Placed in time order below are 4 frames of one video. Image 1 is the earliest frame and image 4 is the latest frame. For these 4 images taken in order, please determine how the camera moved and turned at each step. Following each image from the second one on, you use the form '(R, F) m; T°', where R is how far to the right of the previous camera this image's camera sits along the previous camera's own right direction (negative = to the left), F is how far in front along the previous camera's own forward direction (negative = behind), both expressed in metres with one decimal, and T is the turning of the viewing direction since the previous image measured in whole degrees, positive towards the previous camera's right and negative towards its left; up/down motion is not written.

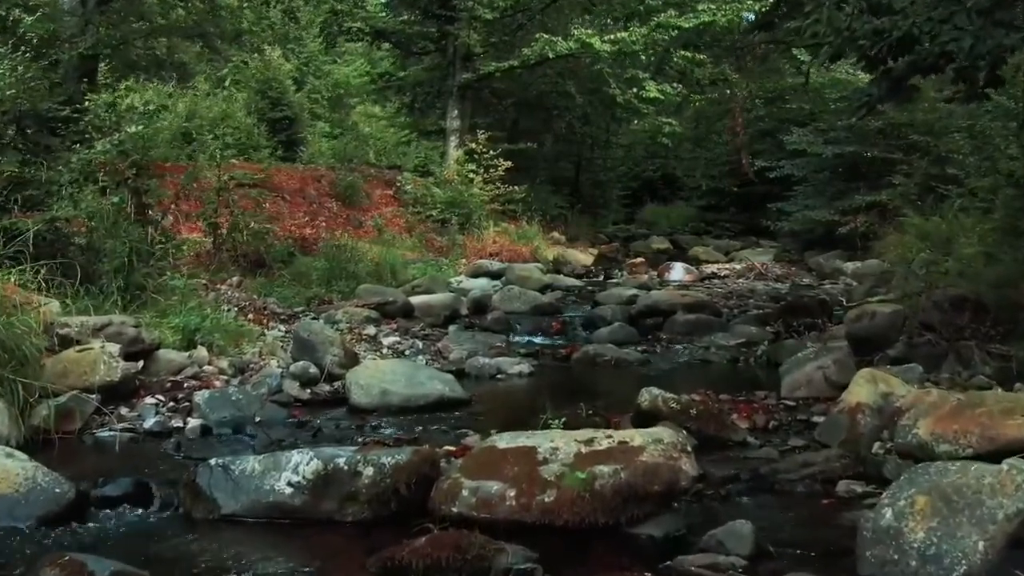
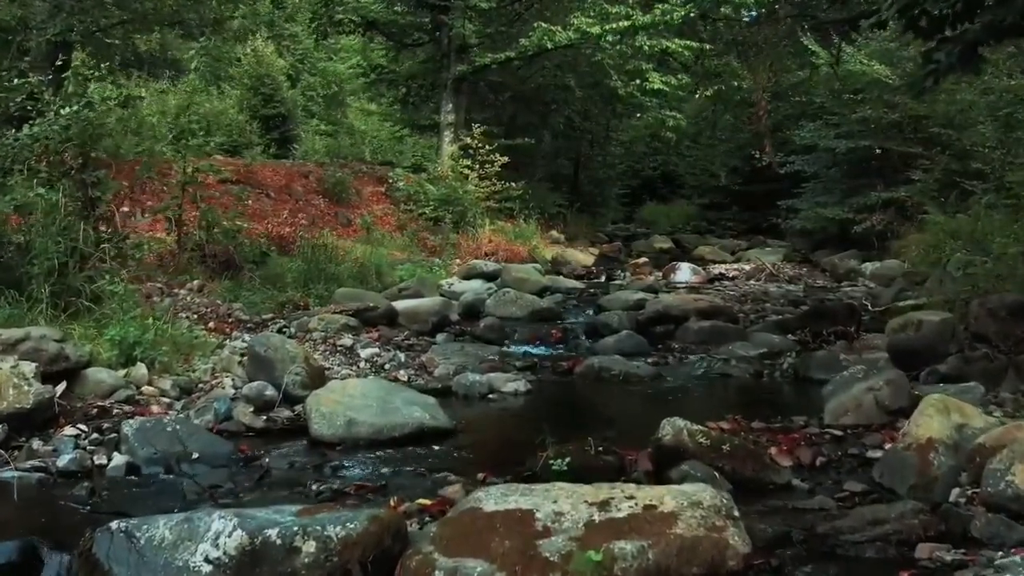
(0.0, +1.1) m; 0°
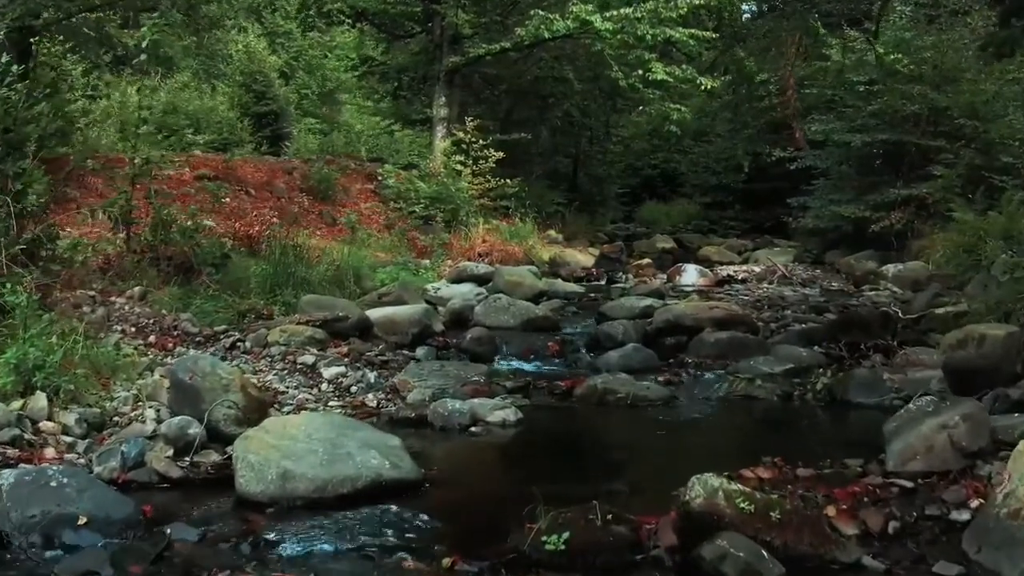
(+0.1, +1.1) m; 0°
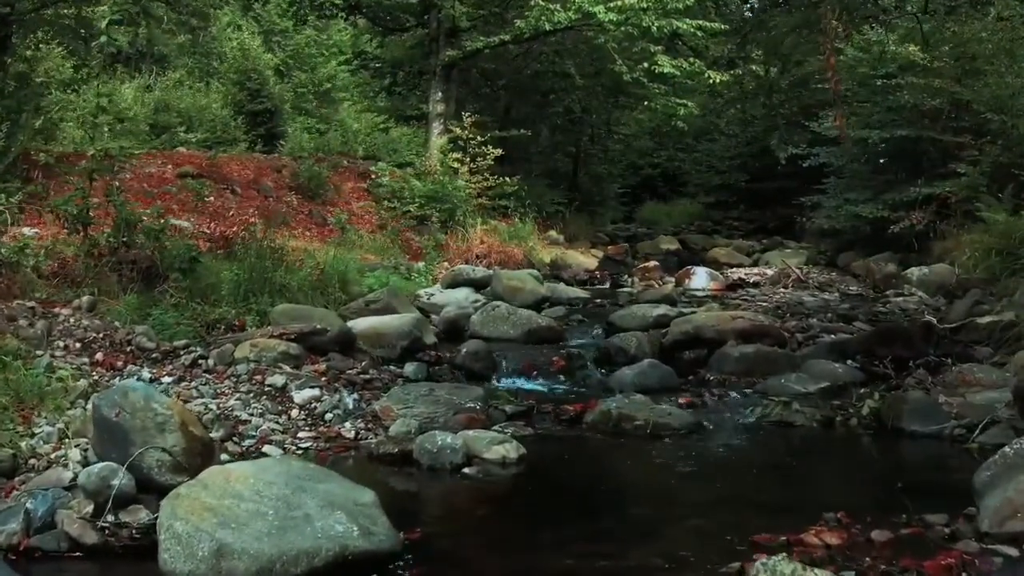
(0.0, +0.9) m; 0°
